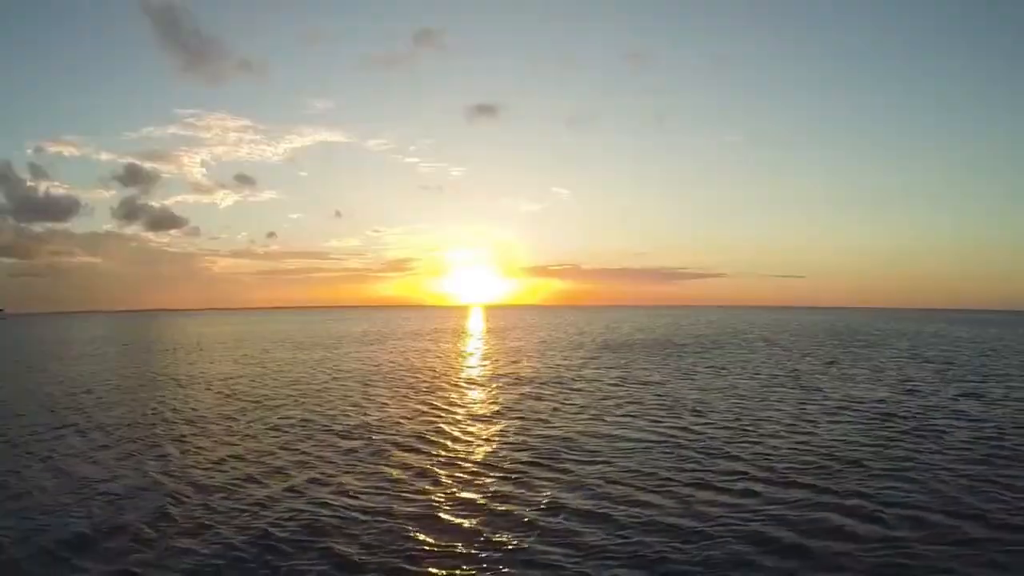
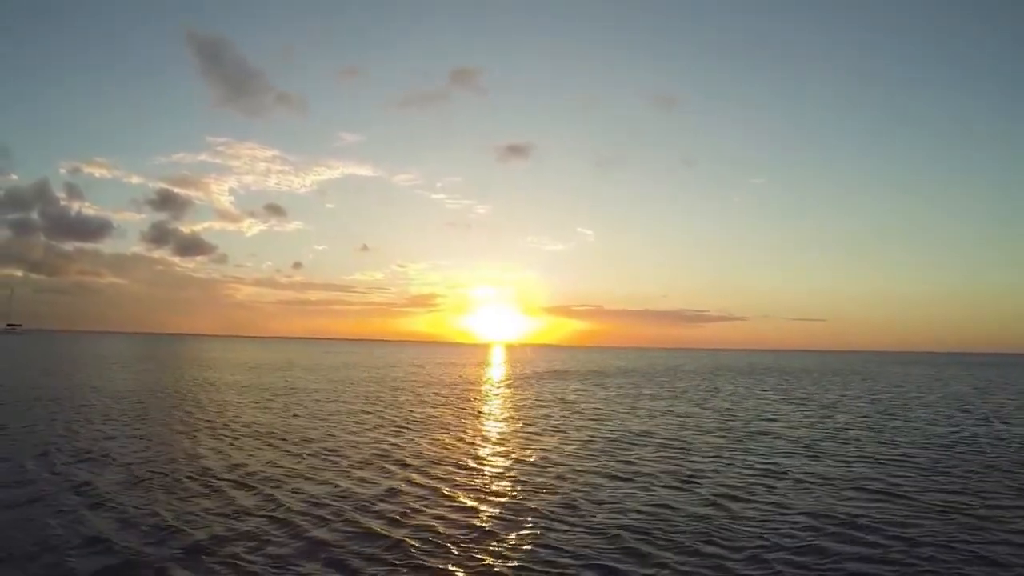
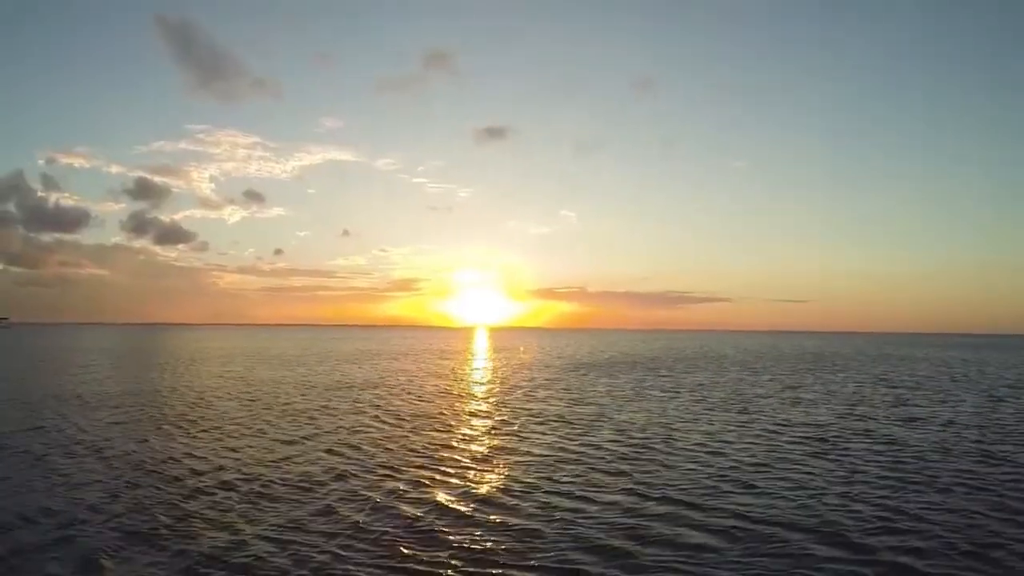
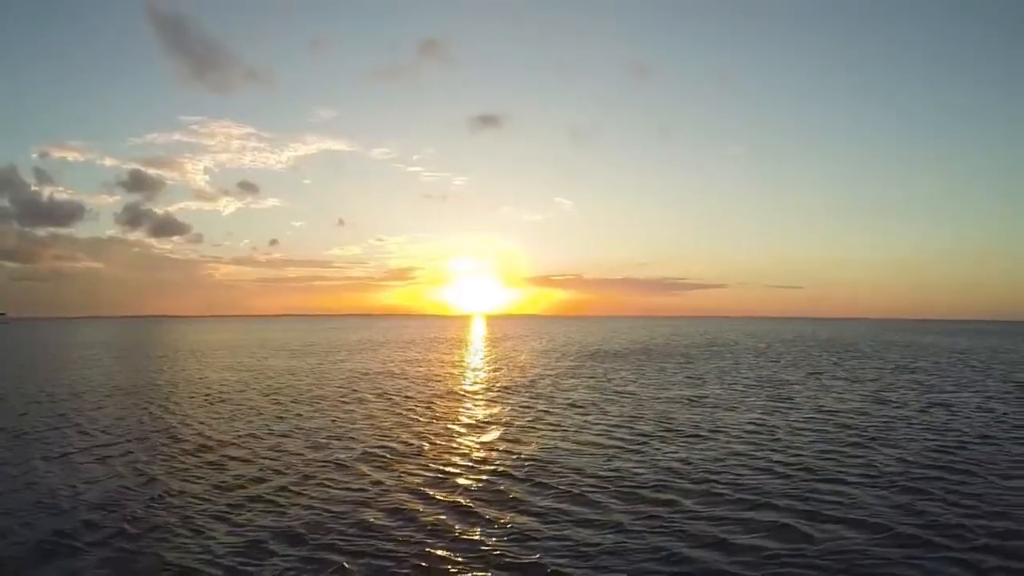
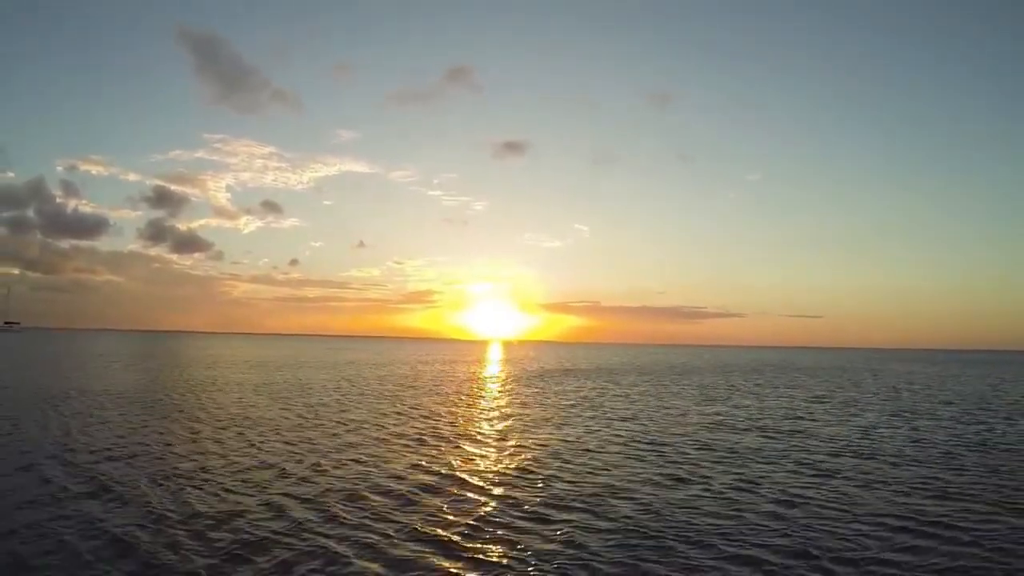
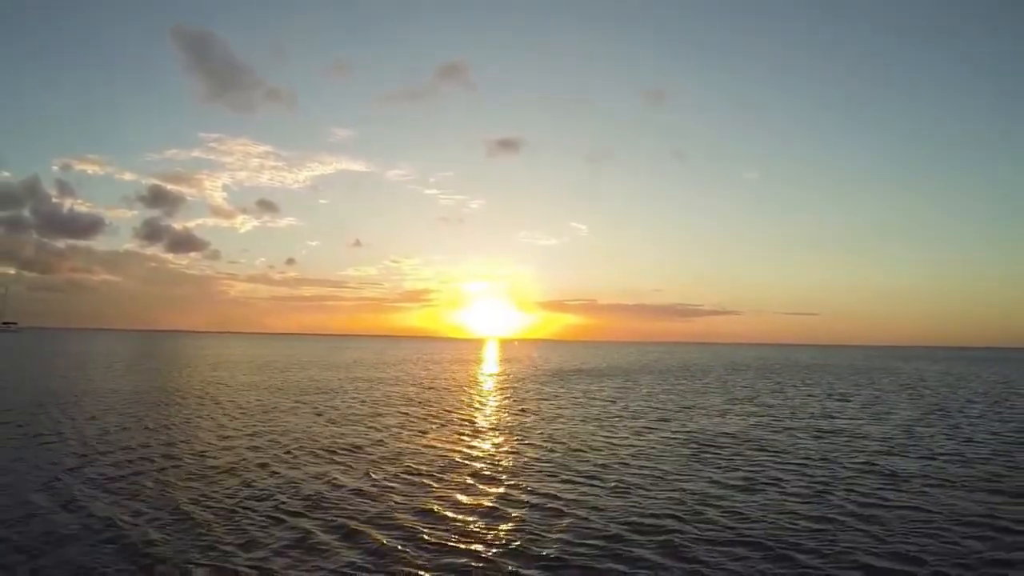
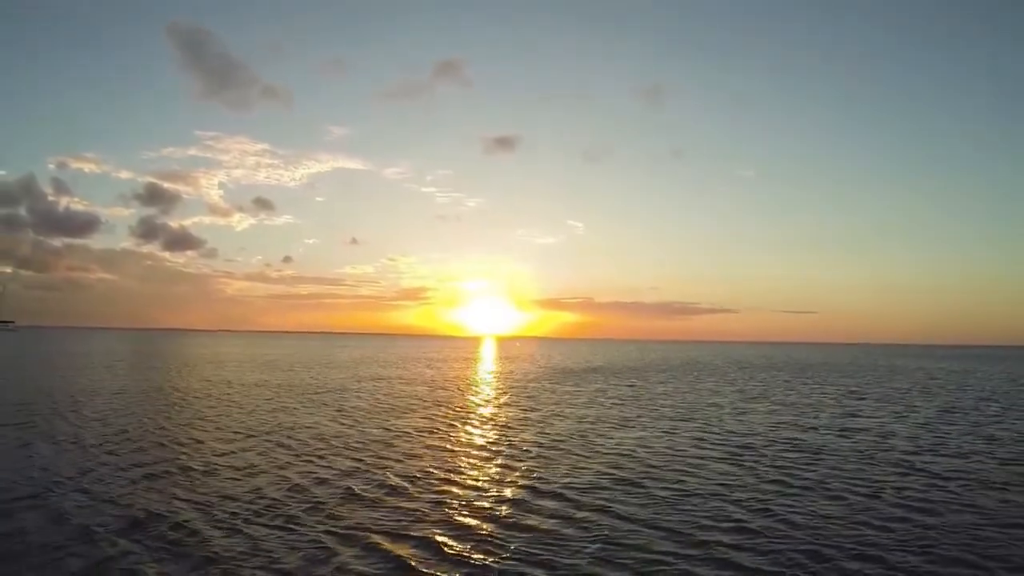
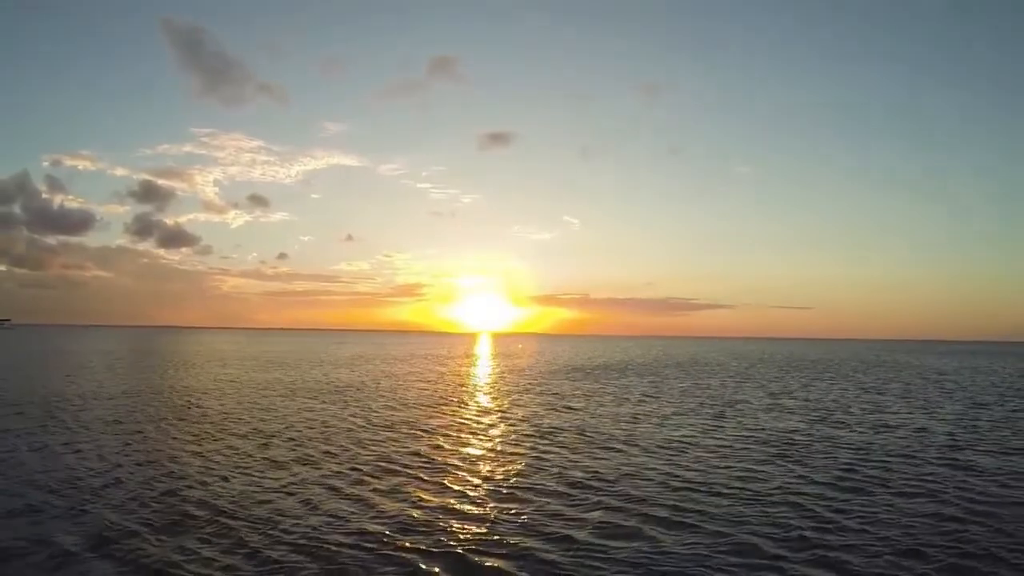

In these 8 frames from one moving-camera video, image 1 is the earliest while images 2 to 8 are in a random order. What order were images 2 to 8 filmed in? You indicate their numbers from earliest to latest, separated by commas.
4, 3, 8, 7, 6, 5, 2
